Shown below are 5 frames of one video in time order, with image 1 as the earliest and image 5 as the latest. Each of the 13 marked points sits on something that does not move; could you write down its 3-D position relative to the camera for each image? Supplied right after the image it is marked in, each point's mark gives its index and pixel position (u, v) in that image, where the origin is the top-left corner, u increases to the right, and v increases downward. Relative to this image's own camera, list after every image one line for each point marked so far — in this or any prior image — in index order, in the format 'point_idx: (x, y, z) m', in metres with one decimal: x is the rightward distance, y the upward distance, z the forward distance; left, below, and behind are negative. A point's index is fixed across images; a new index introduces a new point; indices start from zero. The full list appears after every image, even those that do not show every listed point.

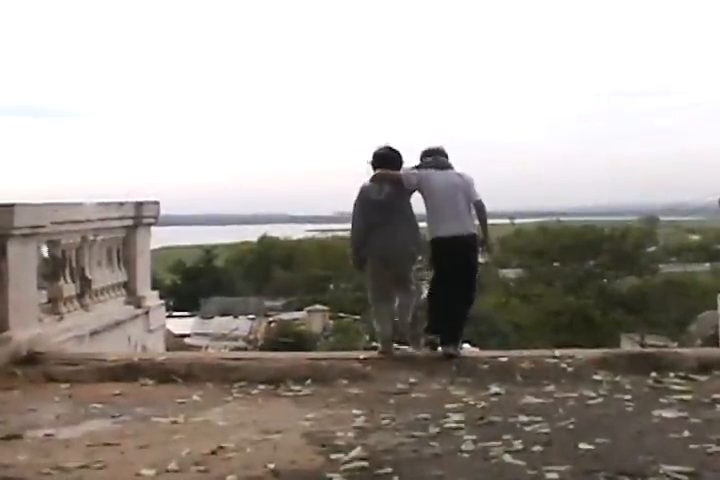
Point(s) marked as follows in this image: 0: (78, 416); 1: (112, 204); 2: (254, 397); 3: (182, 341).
0: (-1.9, -1.2, +13.6) m
1: (-2.0, +0.3, +15.6) m
2: (-0.8, -1.2, +15.2) m
3: (-1.4, -0.8, +15.8) m
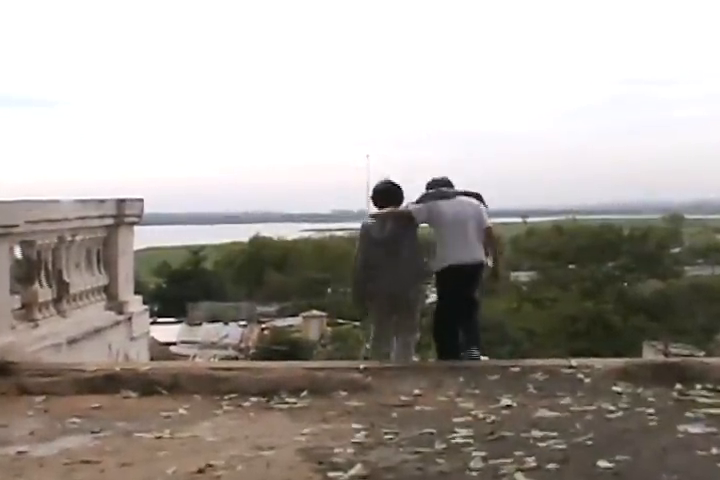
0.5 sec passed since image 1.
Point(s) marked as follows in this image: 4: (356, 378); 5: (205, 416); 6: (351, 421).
0: (-1.9, -1.2, +12.4) m
1: (-2.0, +0.3, +14.4) m
2: (-0.8, -1.2, +14.0) m
3: (-1.4, -0.8, +14.6) m
4: (0.0, -1.0, +14.6) m
5: (-1.1, -1.2, +13.8) m
6: (-0.1, -1.3, +13.6) m
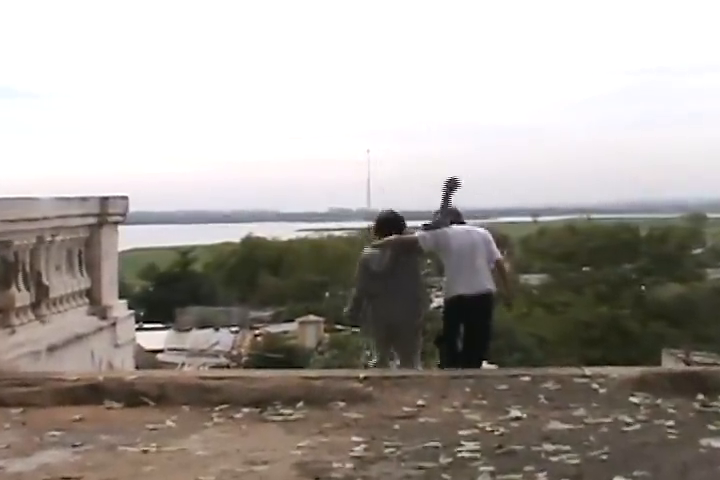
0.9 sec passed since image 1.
0: (-1.9, -1.2, +11.5) m
1: (-2.0, +0.3, +13.4) m
2: (-0.8, -1.2, +13.0) m
3: (-1.4, -0.8, +13.6) m
4: (0.0, -1.0, +13.7) m
5: (-1.1, -1.2, +12.8) m
6: (-0.1, -1.3, +12.7) m
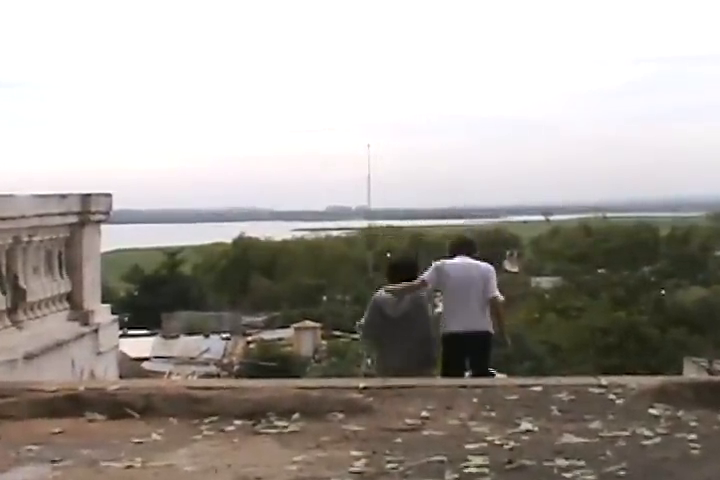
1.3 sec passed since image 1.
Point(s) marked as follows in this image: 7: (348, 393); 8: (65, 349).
0: (-2.0, -1.2, +10.6) m
1: (-2.0, +0.3, +12.5) m
2: (-0.8, -1.2, +12.1) m
3: (-1.4, -0.8, +12.8) m
4: (0.0, -1.0, +12.8) m
5: (-1.1, -1.2, +11.9) m
6: (-0.1, -1.3, +11.8) m
7: (-0.1, -1.0, +12.9) m
8: (-1.9, -0.7, +12.6) m
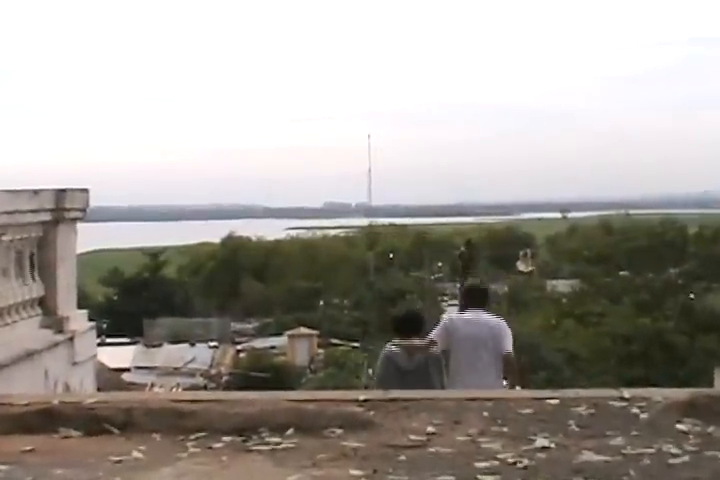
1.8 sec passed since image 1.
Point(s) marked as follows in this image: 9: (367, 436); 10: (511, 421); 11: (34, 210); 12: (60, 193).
0: (-2.0, -1.2, +9.5) m
1: (-2.0, +0.3, +11.5) m
2: (-0.8, -1.2, +11.1) m
3: (-1.4, -0.8, +11.7) m
4: (0.0, -1.0, +11.7) m
5: (-1.1, -1.2, +10.9) m
6: (-0.1, -1.3, +10.7) m
7: (-0.1, -1.0, +11.8) m
8: (-1.9, -0.7, +11.6) m
9: (0.0, -1.2, +11.3) m
10: (+0.9, -1.1, +11.4) m
11: (-2.0, +0.2, +11.6) m
12: (-1.8, +0.3, +11.9) m
